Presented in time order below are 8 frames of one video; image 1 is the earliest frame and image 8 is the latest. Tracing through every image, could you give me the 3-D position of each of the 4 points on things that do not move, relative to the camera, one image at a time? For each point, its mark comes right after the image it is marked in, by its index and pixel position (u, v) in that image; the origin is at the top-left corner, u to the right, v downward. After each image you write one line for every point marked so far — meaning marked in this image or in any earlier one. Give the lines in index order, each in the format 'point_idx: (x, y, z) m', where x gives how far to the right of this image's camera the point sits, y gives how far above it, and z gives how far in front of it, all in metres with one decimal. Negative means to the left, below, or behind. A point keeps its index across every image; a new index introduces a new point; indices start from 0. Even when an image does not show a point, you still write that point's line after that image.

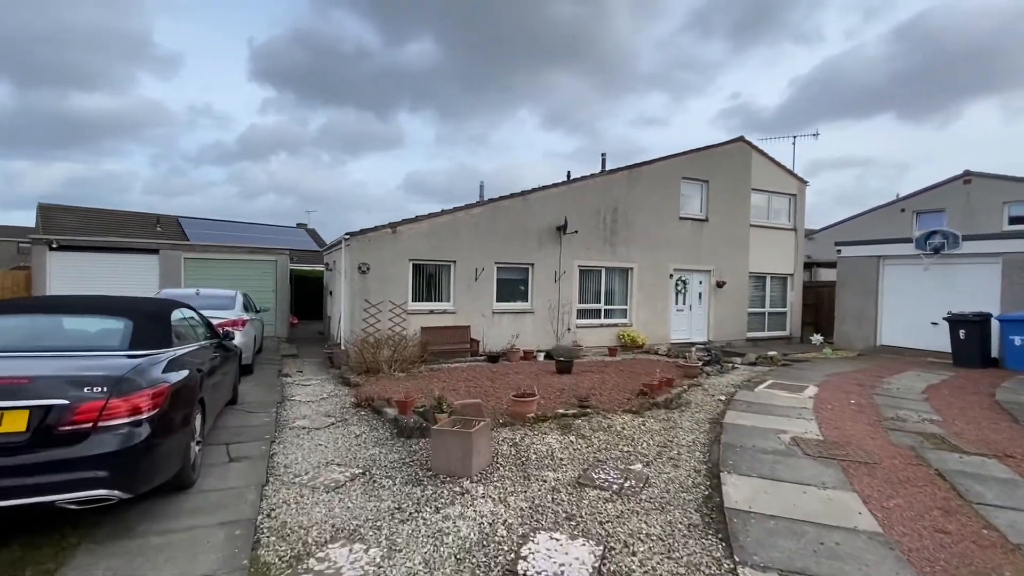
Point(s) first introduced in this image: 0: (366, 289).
0: (-3.4, -0.1, +11.3) m
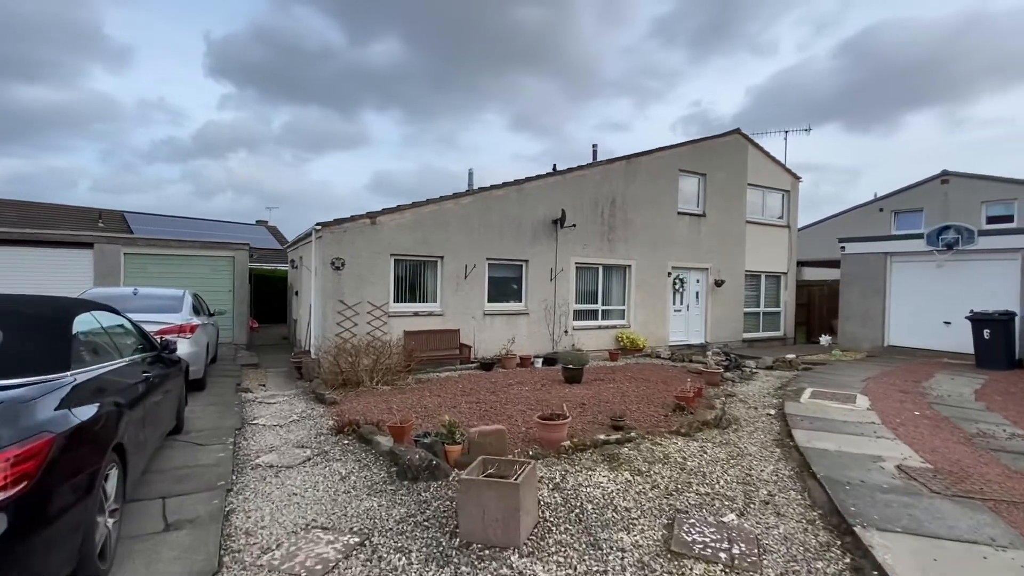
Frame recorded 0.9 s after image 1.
0: (-3.4, 0.0, +9.8) m
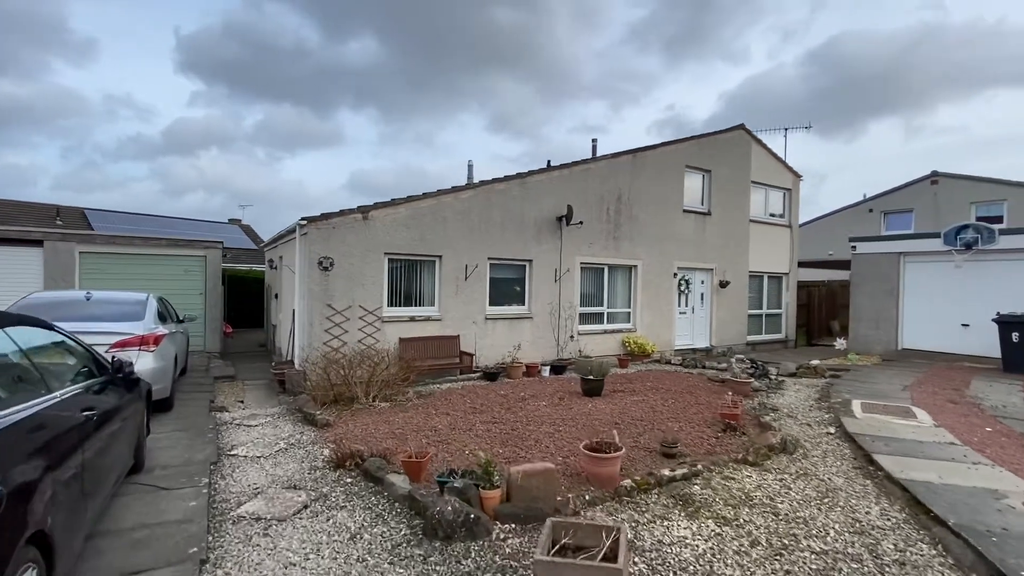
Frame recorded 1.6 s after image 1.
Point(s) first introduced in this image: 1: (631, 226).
0: (-3.3, -0.1, +8.7) m
1: (+3.1, +1.6, +12.7) m
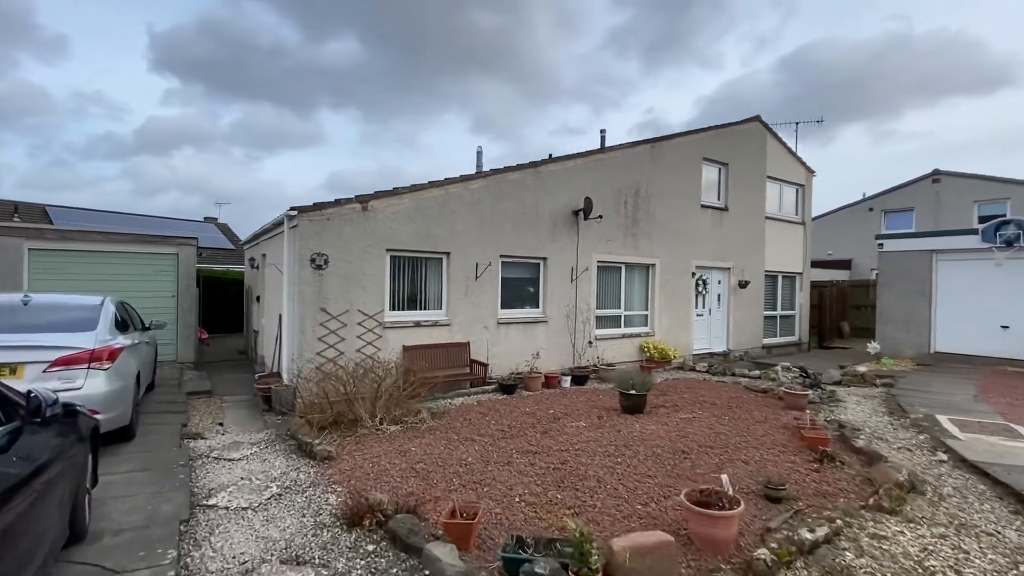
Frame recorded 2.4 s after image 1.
0: (-2.9, -0.1, +7.5) m
1: (+3.3, +1.6, +11.8) m
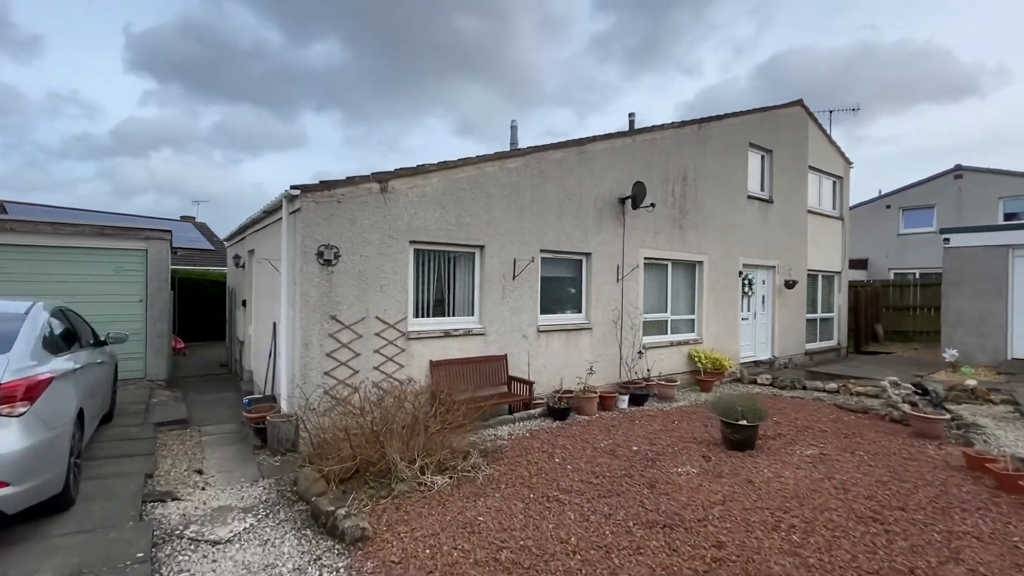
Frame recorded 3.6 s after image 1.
0: (-2.2, -0.1, +5.9) m
1: (+3.9, +1.6, +10.3) m
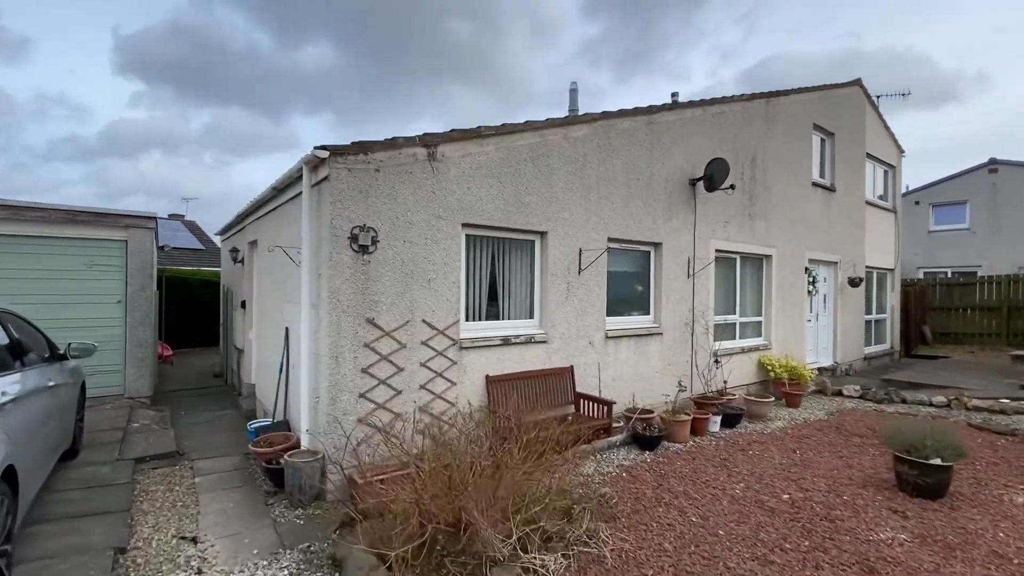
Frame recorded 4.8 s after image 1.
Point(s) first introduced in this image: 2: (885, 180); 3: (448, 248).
0: (-1.3, -0.1, +4.5) m
1: (+4.7, +1.6, +9.0) m
2: (+10.6, +3.0, +13.9) m
3: (-0.7, +0.4, +5.0) m
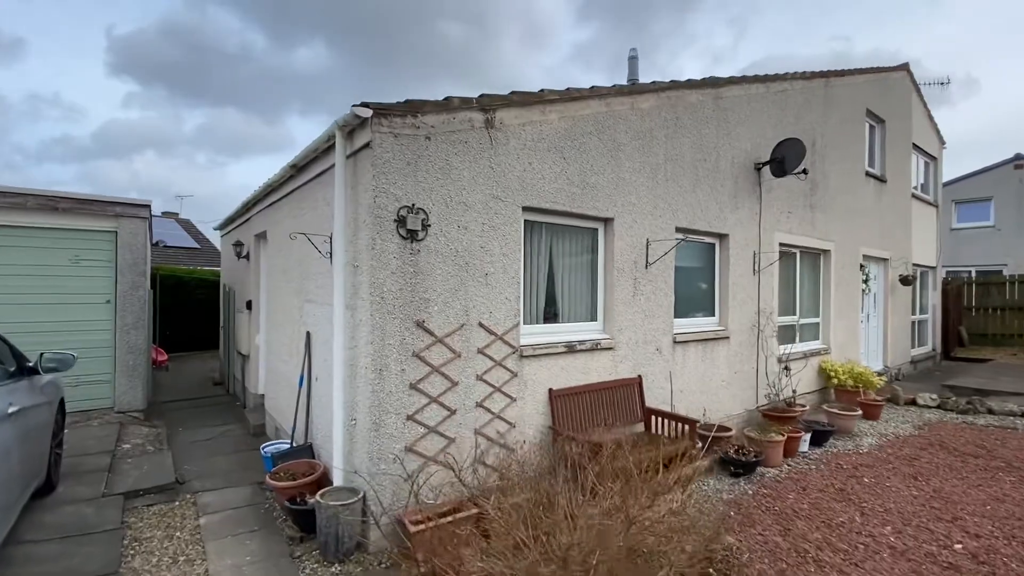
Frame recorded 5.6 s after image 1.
0: (-0.7, 0.0, +3.6) m
1: (+5.3, +1.7, +8.2) m
2: (+11.1, +3.1, +13.1) m
3: (0.0, +0.4, +4.1) m
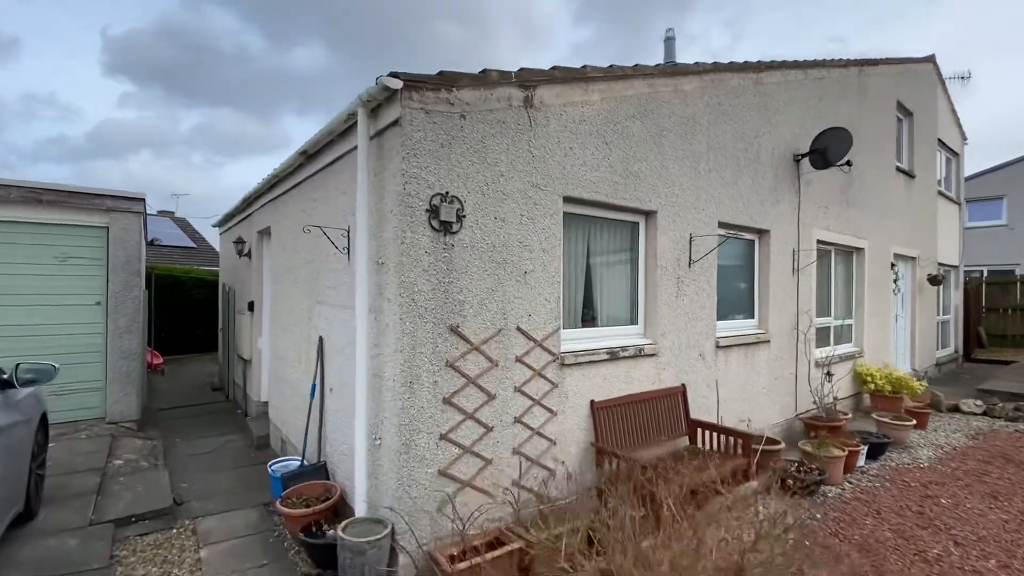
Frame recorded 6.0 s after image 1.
0: (-0.4, 0.0, +3.2) m
1: (+5.5, +1.7, +7.8) m
2: (+11.3, +3.1, +12.7) m
3: (+0.3, +0.4, +3.7) m
